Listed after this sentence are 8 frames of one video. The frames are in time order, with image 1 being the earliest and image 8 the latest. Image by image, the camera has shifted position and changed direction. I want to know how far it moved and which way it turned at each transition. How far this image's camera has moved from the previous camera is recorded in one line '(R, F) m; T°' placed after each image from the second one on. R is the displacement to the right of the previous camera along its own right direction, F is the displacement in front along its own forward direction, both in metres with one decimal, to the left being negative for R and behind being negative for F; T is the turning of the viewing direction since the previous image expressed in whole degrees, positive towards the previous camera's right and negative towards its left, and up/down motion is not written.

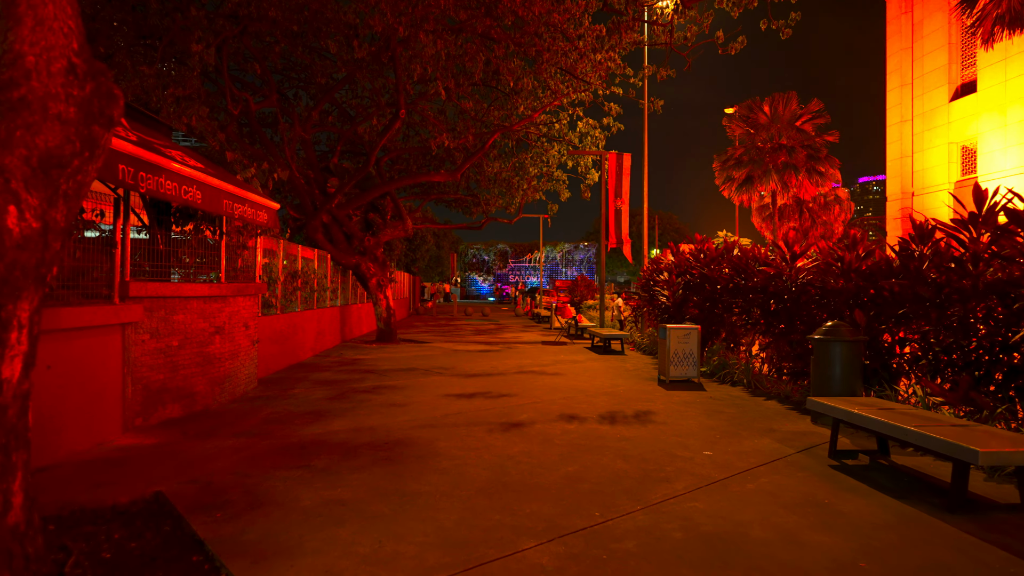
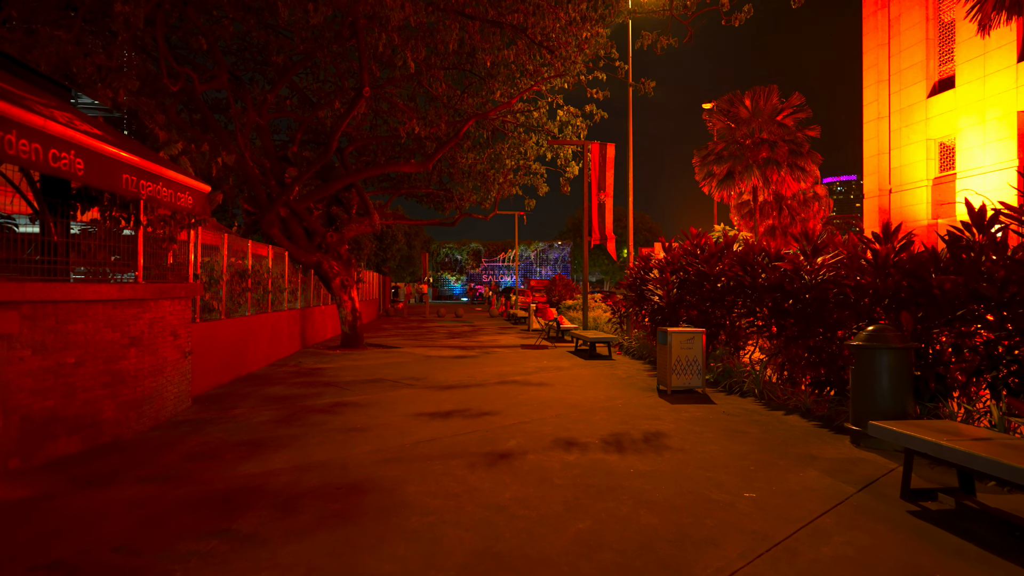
(-0.1, +1.4) m; +3°
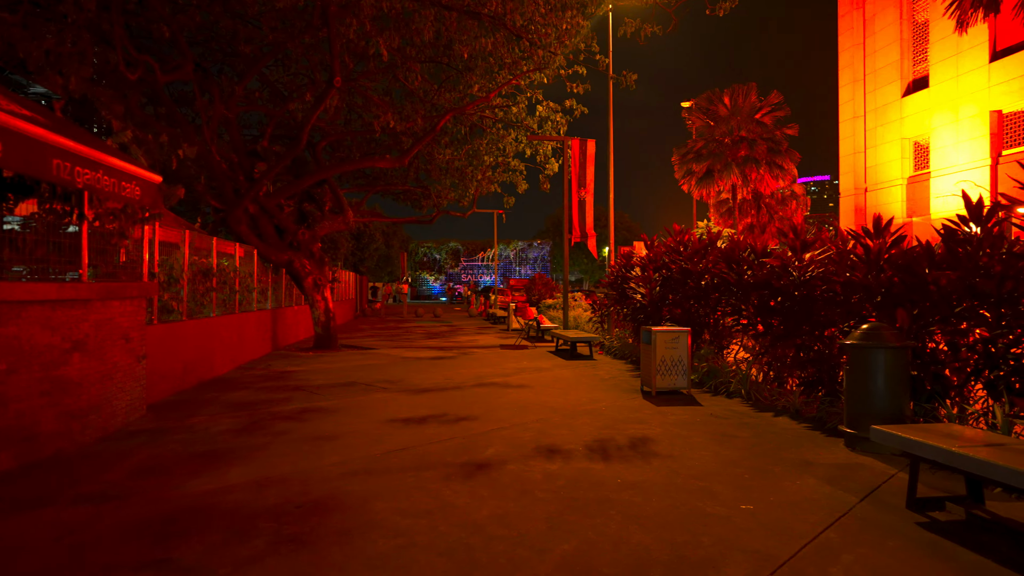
(0.0, +0.4) m; +2°
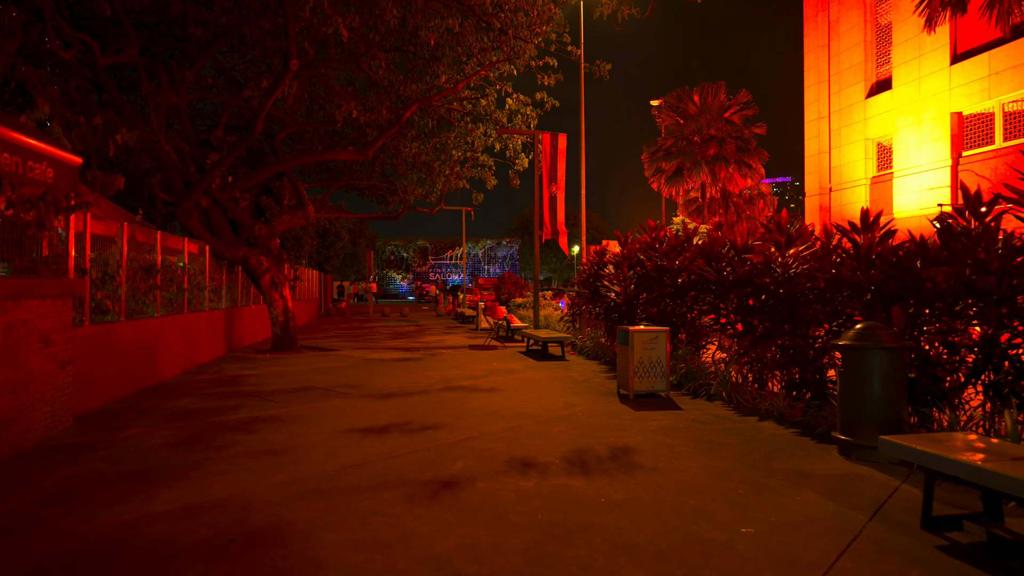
(0.0, +0.6) m; +3°
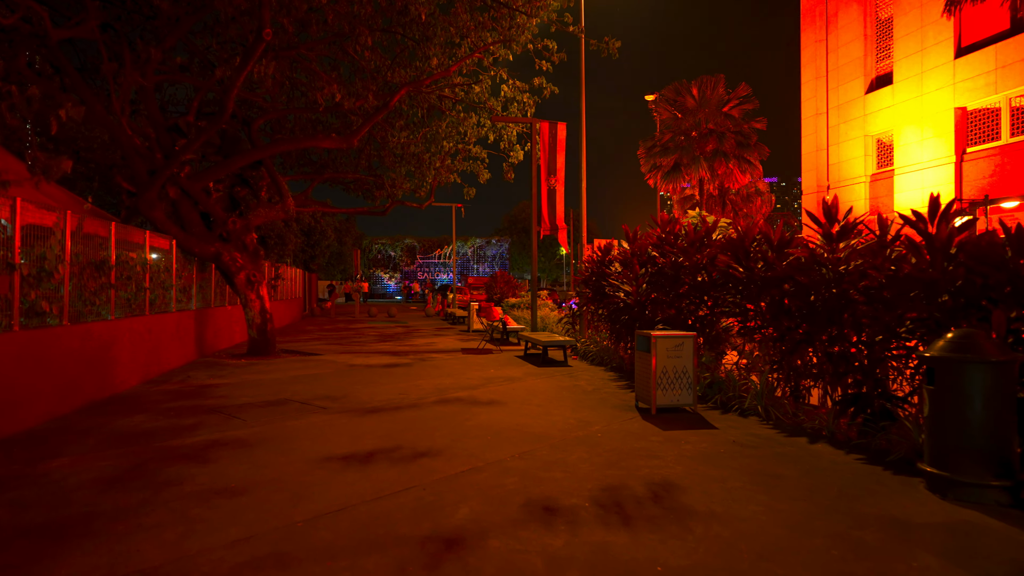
(-0.2, +1.2) m; +1°
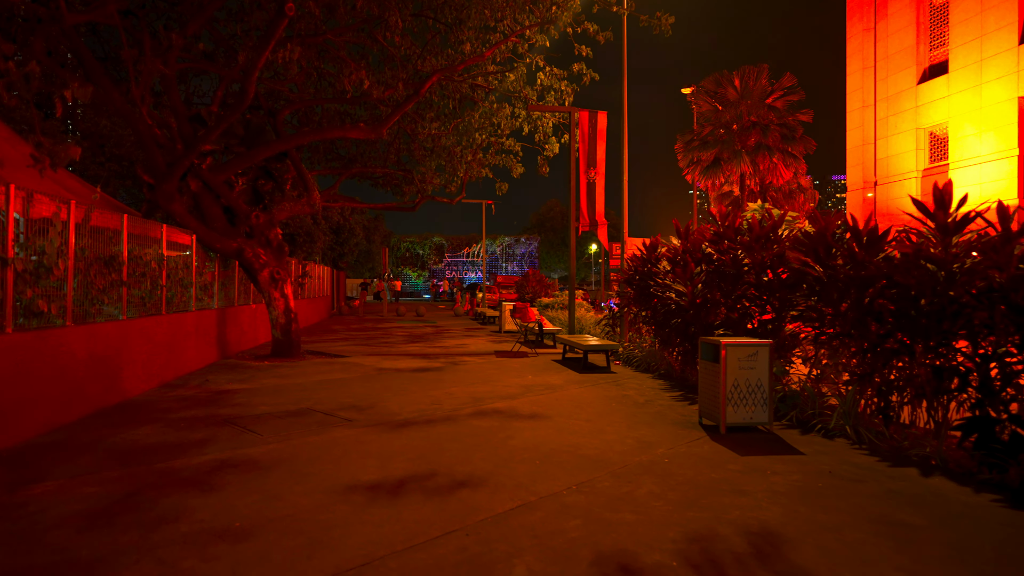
(-0.3, +1.0) m; -2°
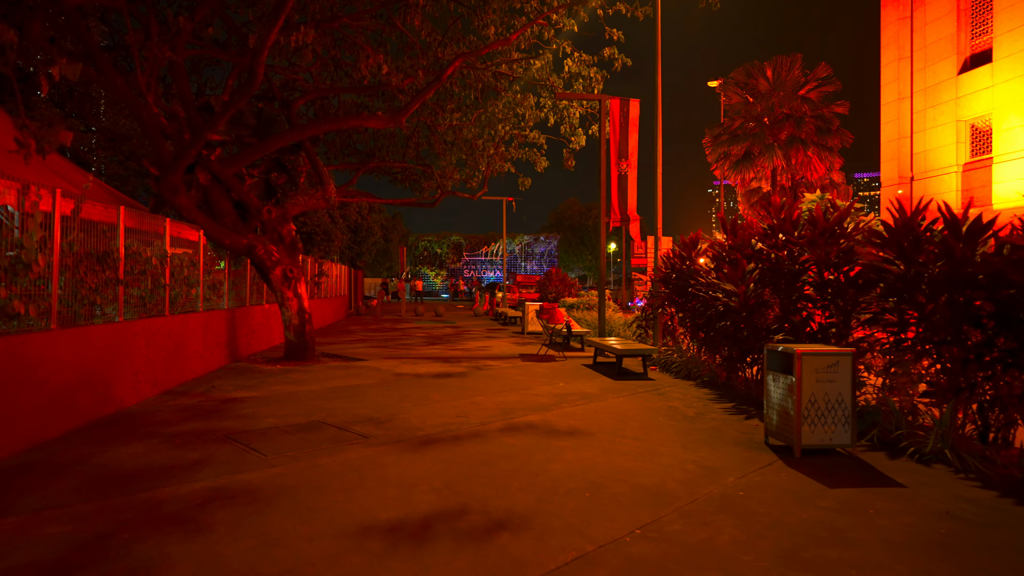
(-0.2, +0.9) m; -2°
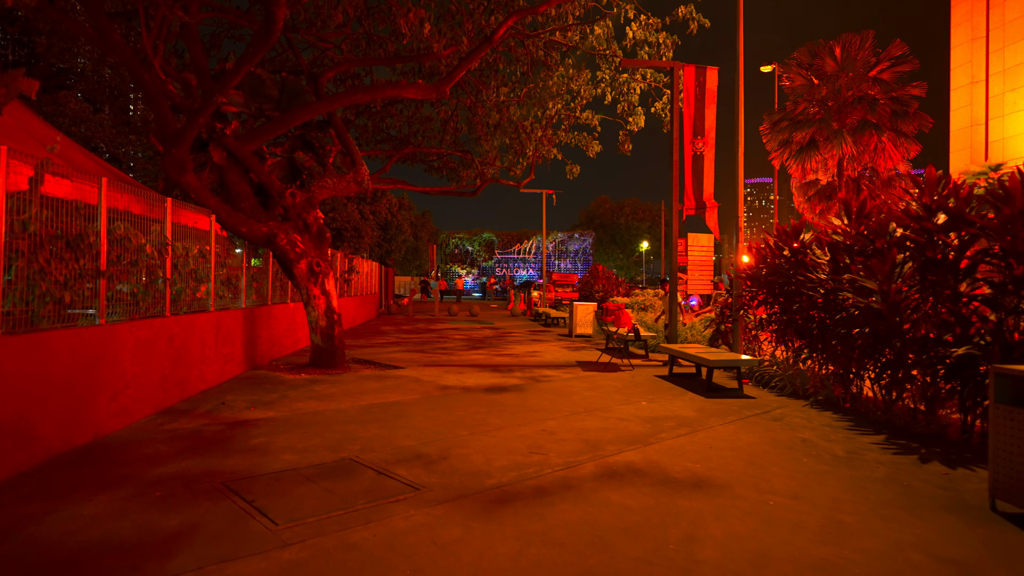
(-0.6, +1.9) m; -2°
